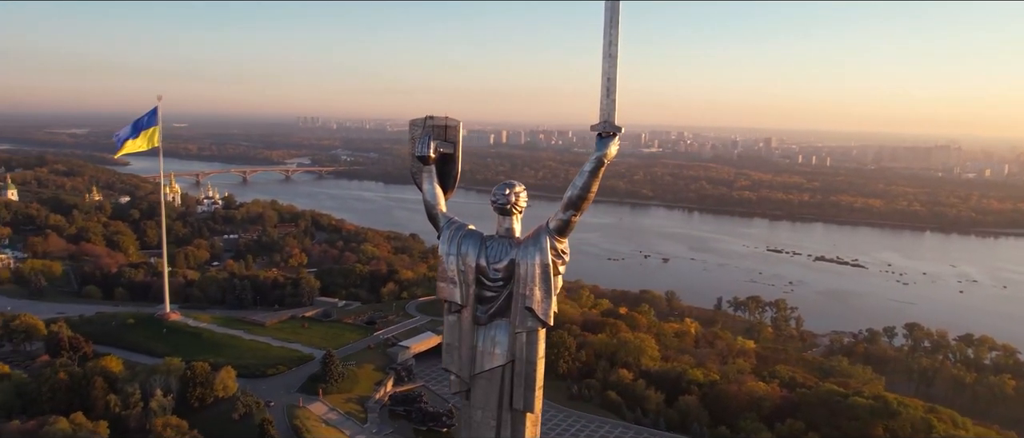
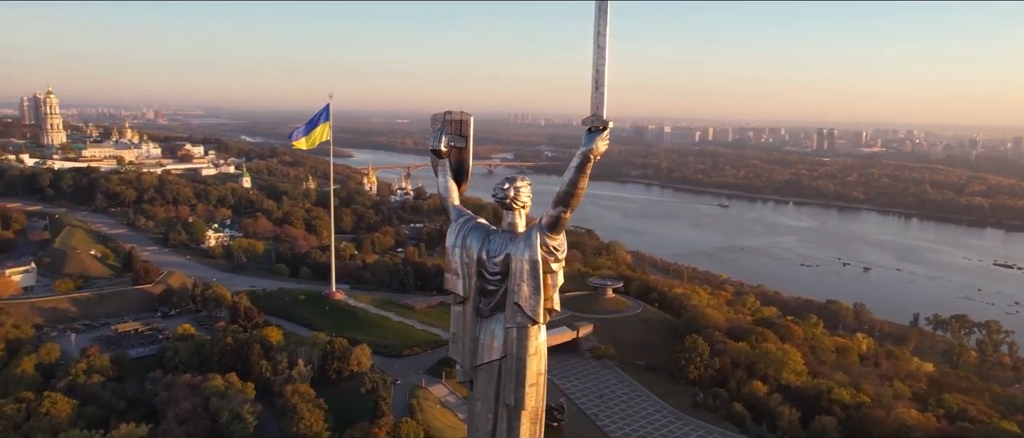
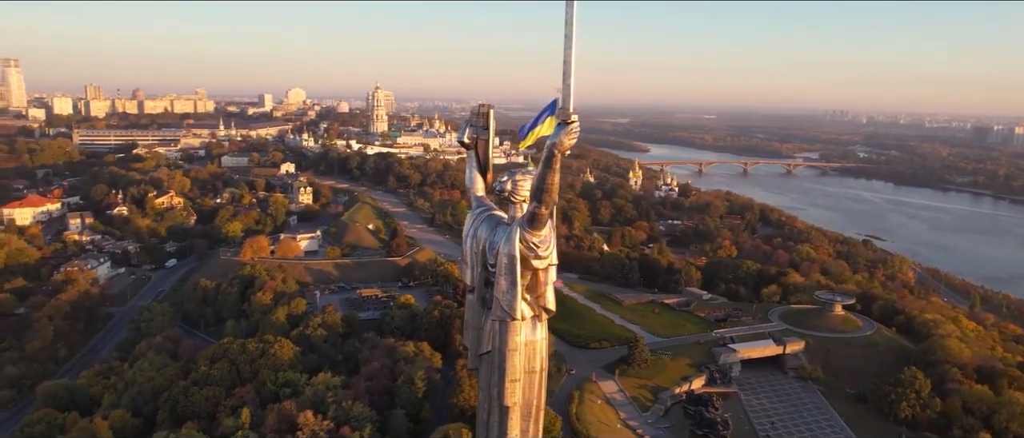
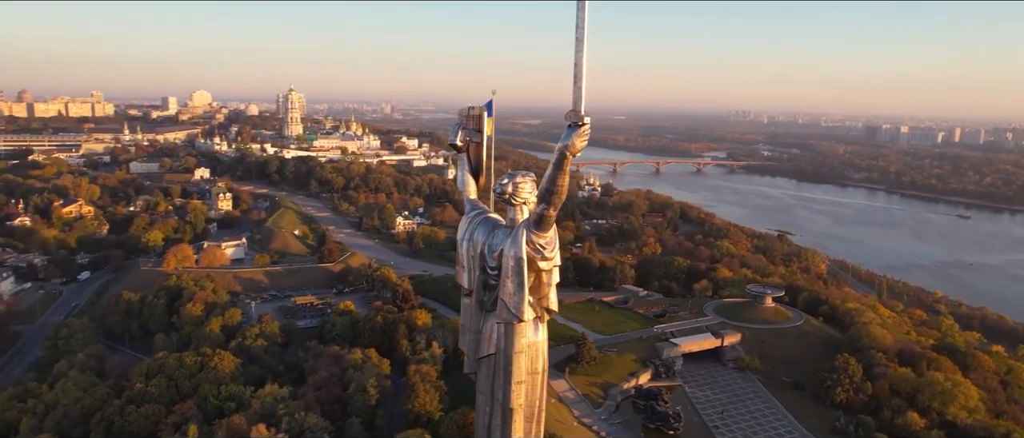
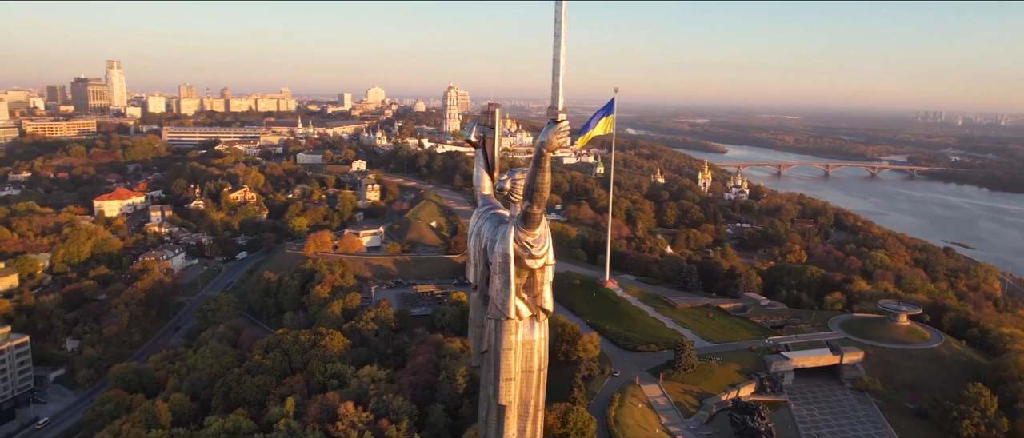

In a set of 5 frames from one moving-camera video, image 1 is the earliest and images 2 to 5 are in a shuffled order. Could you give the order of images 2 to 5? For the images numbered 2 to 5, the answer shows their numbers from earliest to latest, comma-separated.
2, 4, 3, 5
